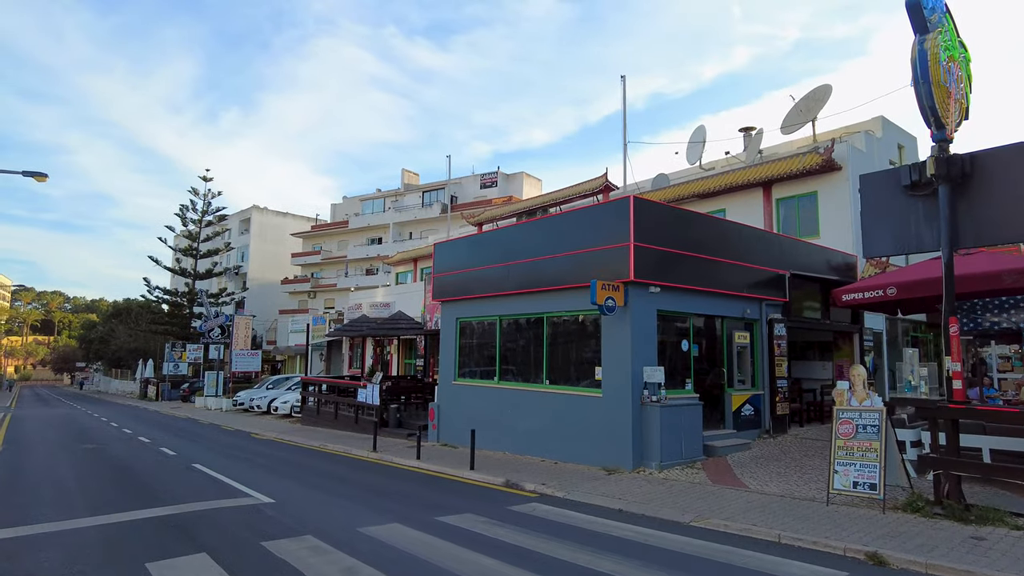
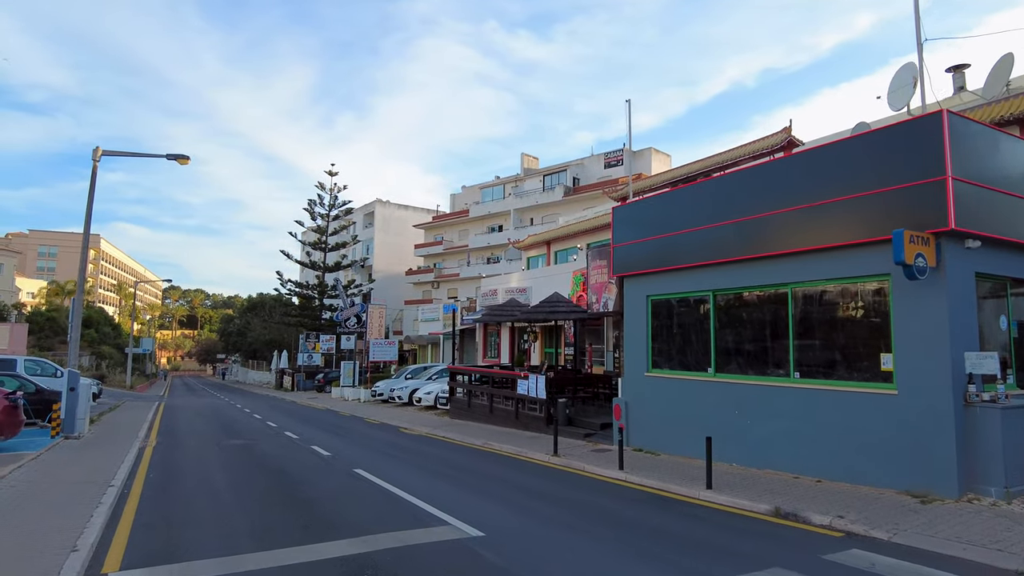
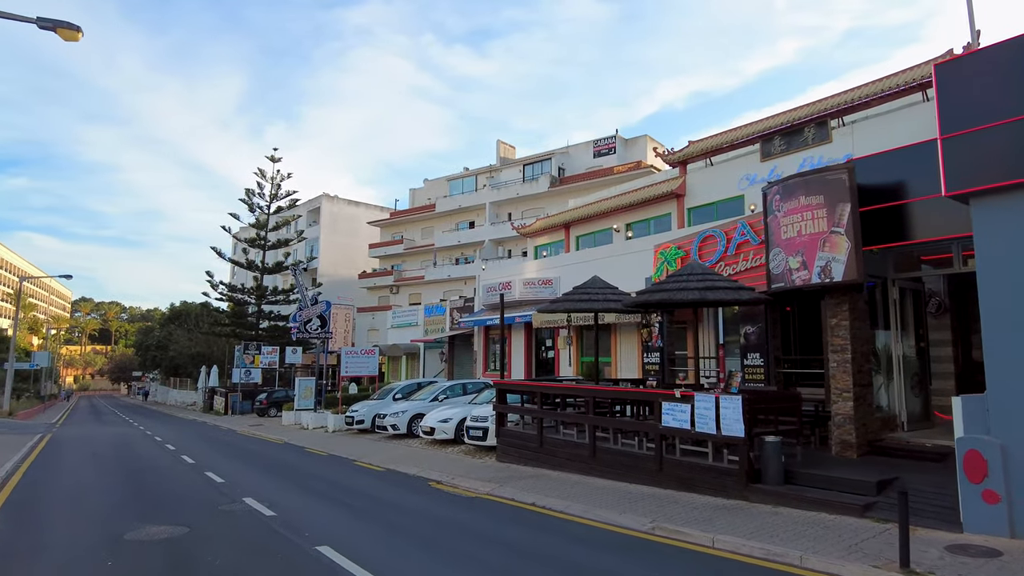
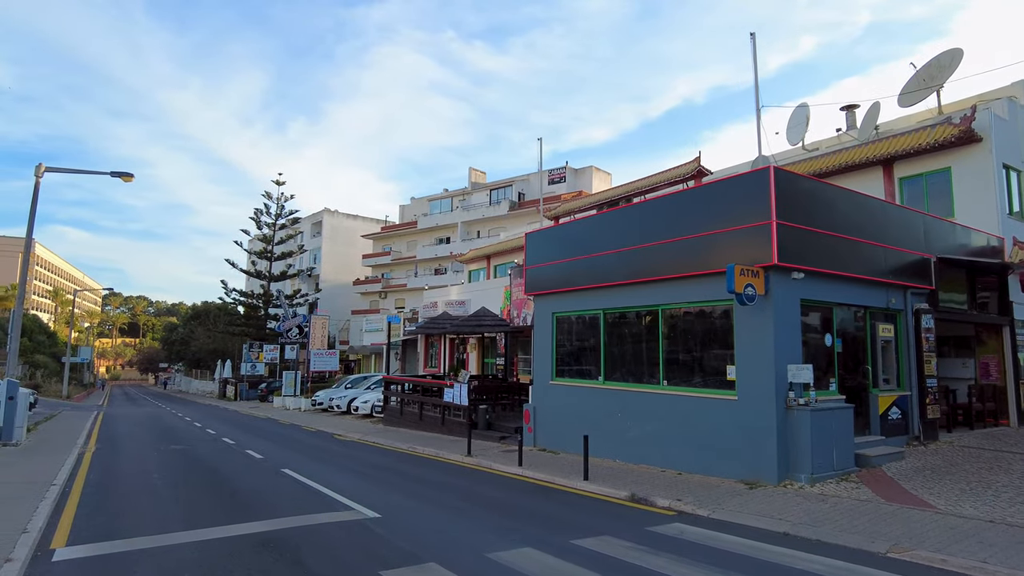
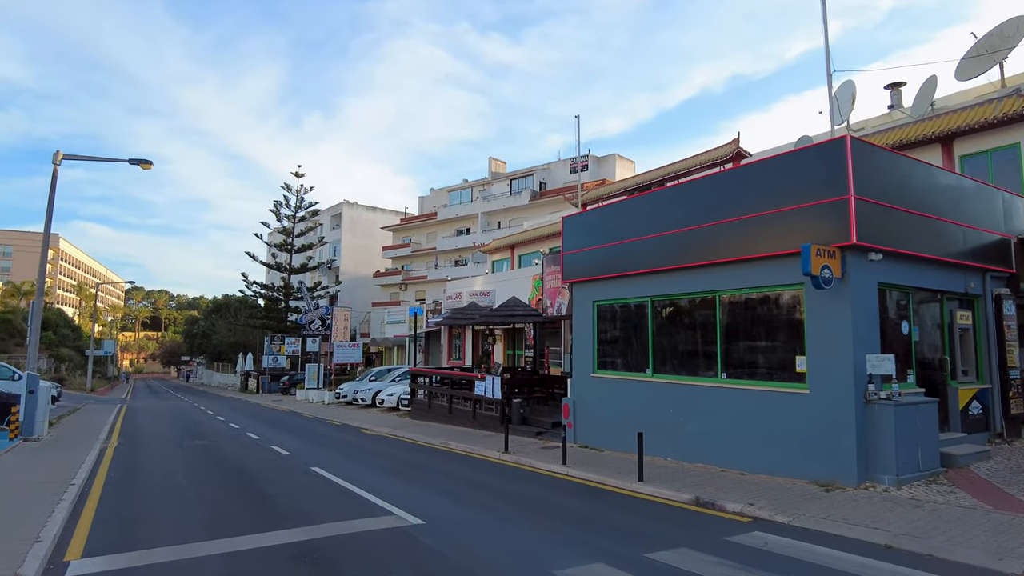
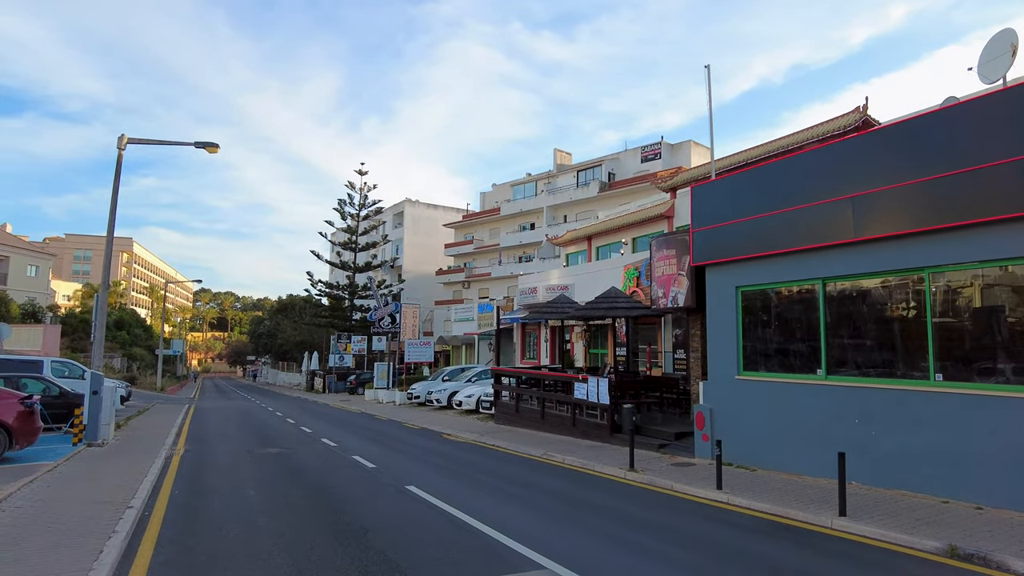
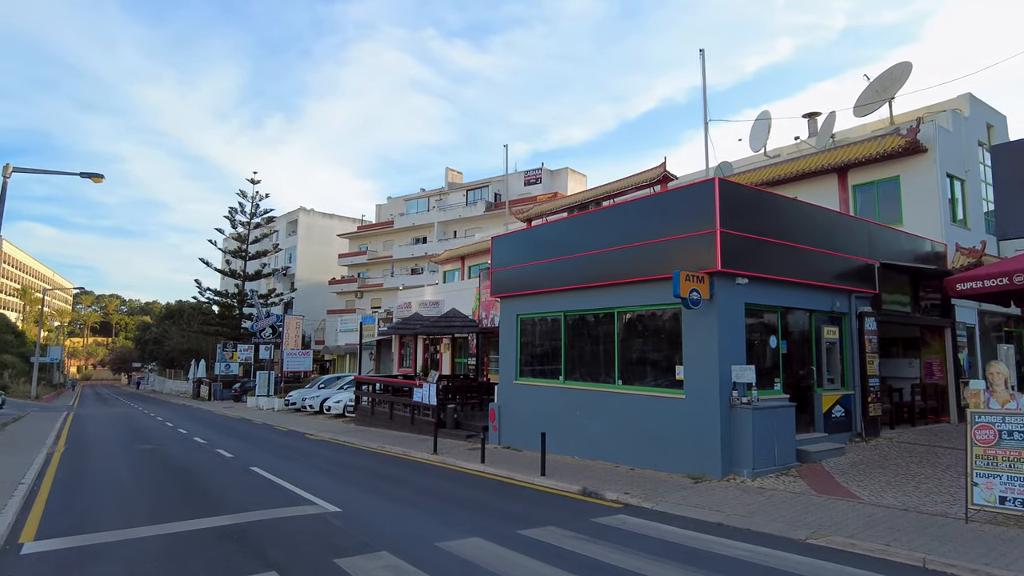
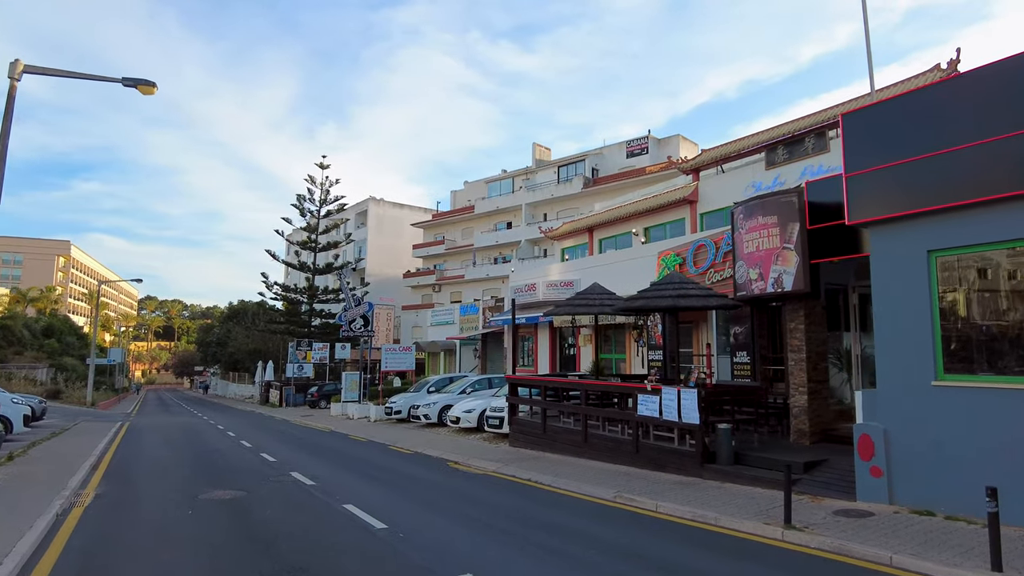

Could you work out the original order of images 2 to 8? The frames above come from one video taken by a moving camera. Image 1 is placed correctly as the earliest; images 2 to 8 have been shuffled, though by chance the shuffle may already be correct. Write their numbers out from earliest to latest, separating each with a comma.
7, 4, 5, 2, 6, 8, 3
